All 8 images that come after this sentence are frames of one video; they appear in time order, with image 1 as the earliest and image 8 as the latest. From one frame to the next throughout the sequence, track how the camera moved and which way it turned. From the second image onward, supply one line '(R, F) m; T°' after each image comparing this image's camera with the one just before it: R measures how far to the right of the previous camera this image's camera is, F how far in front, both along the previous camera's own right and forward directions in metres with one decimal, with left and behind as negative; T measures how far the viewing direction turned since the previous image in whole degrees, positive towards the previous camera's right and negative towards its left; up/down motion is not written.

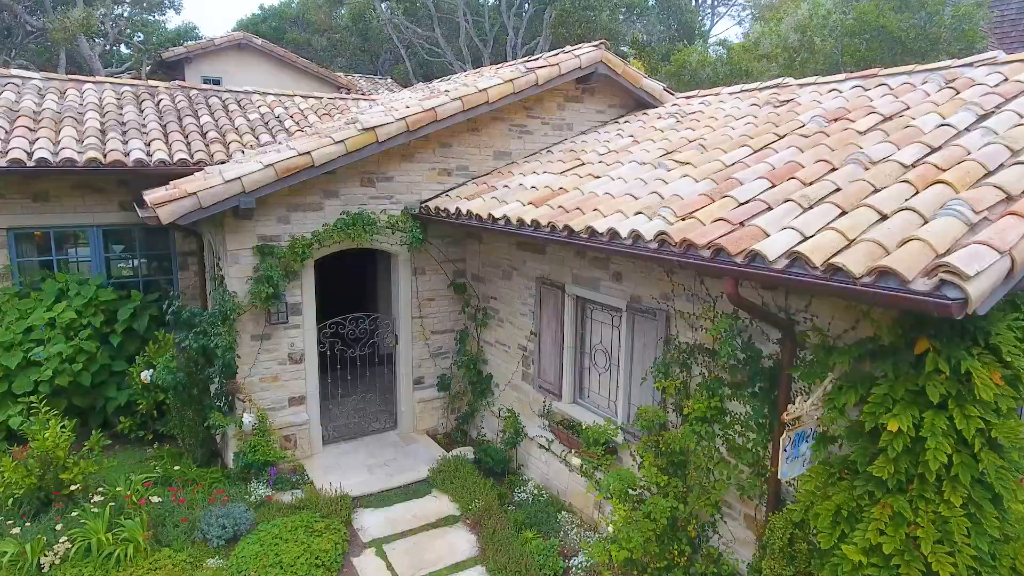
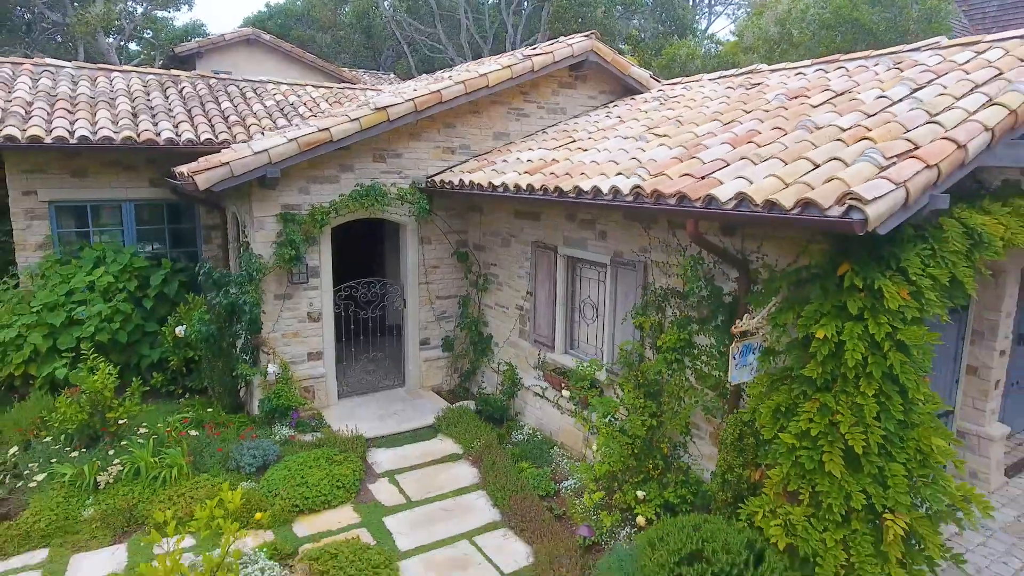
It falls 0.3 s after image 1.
(0.0, -0.6) m; 0°
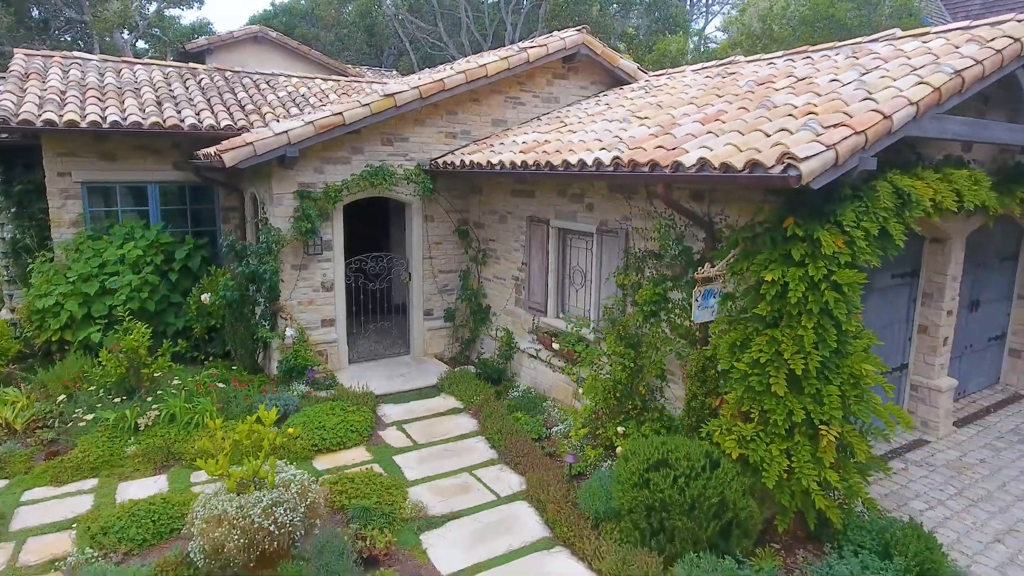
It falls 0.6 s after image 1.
(0.0, -0.6) m; 0°
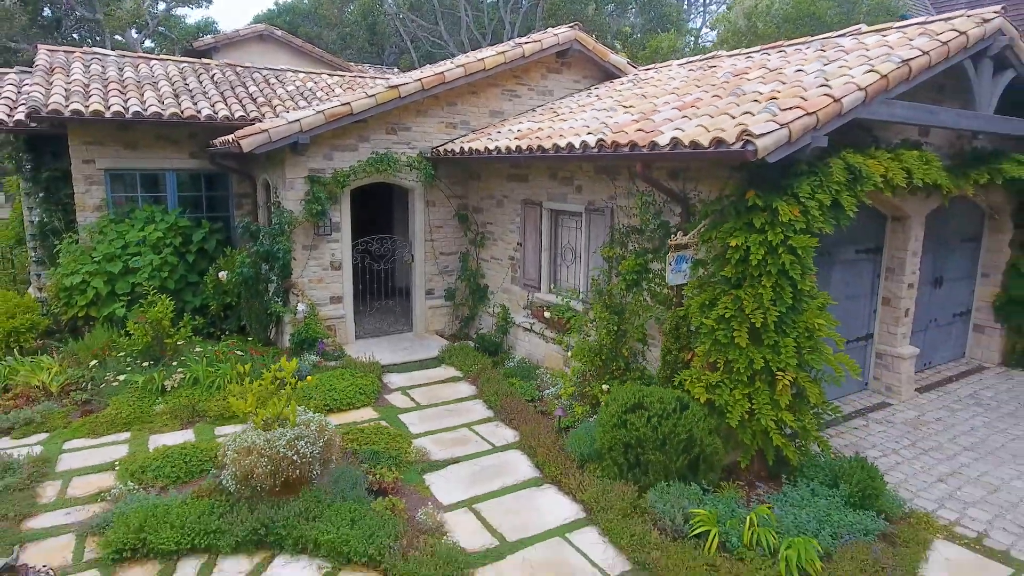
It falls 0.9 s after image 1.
(0.0, -0.5) m; 0°
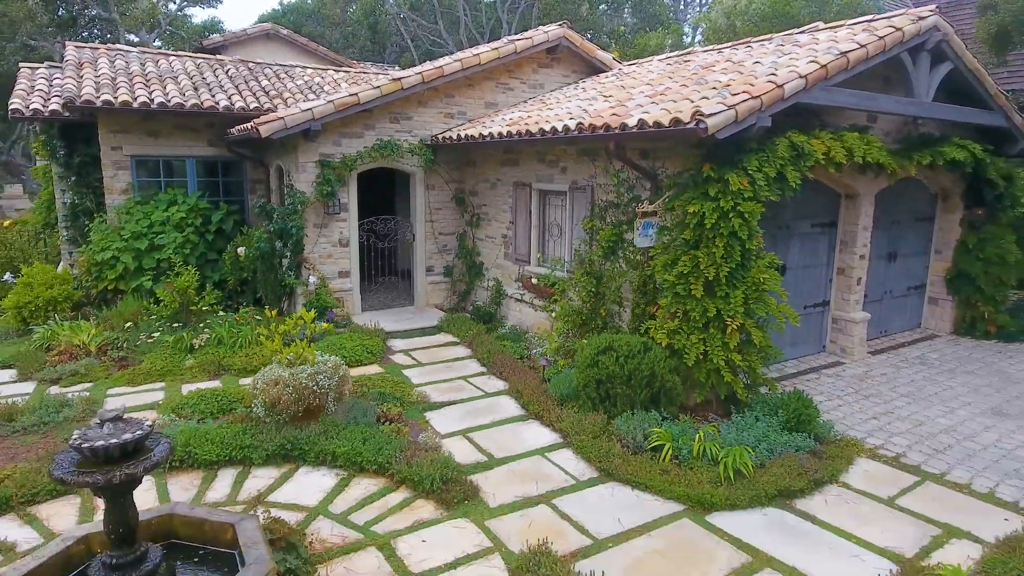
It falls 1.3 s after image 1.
(+0.1, -0.8) m; 0°
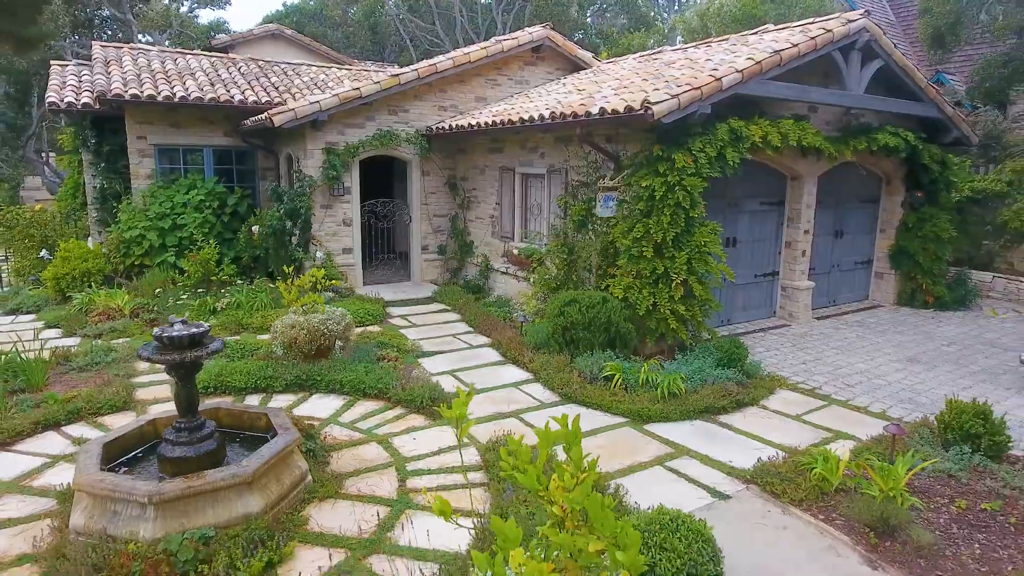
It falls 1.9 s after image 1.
(+0.2, -1.0) m; 0°
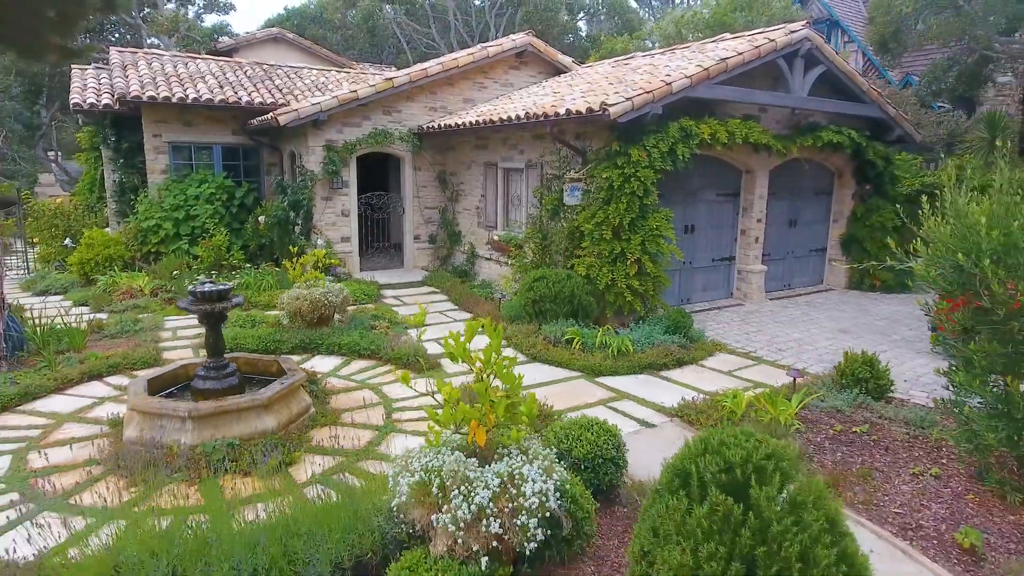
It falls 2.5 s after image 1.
(+0.2, -0.9) m; 0°
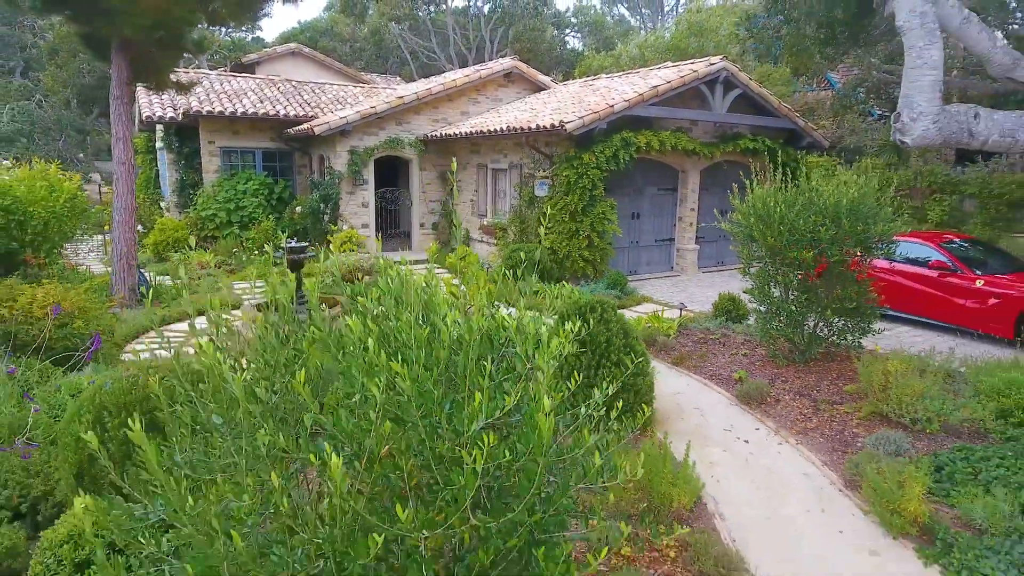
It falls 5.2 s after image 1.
(+0.2, -2.6) m; 0°
